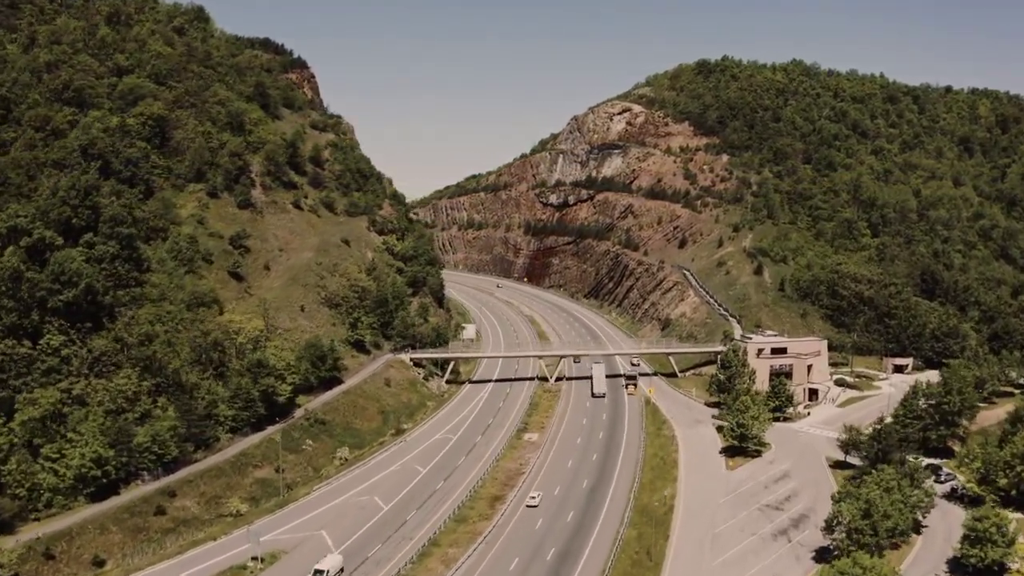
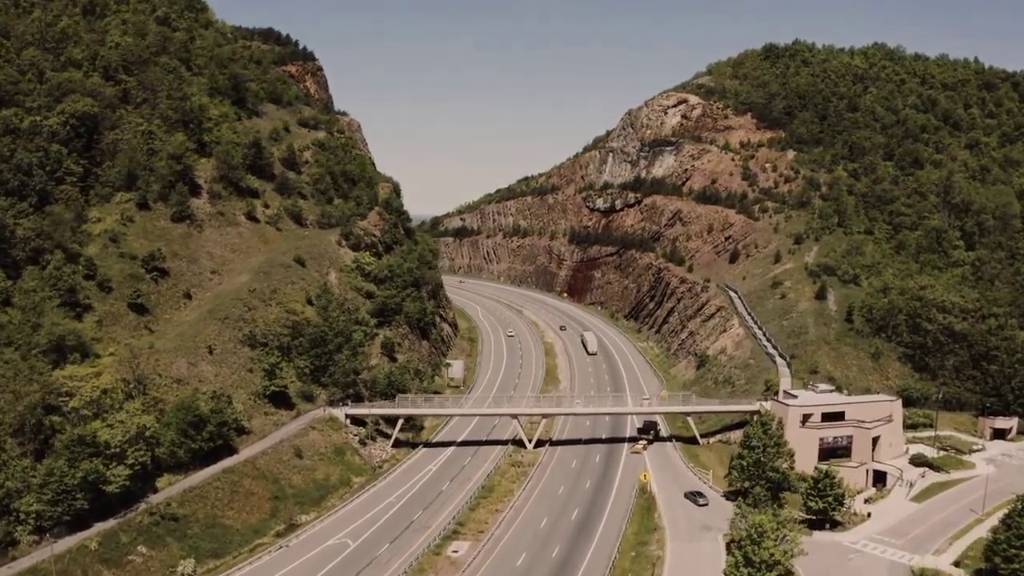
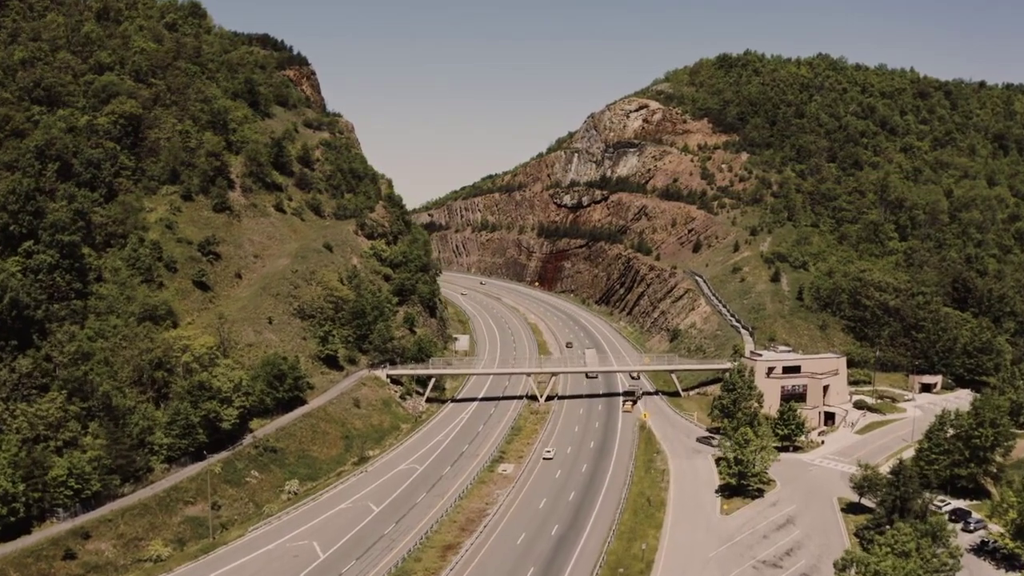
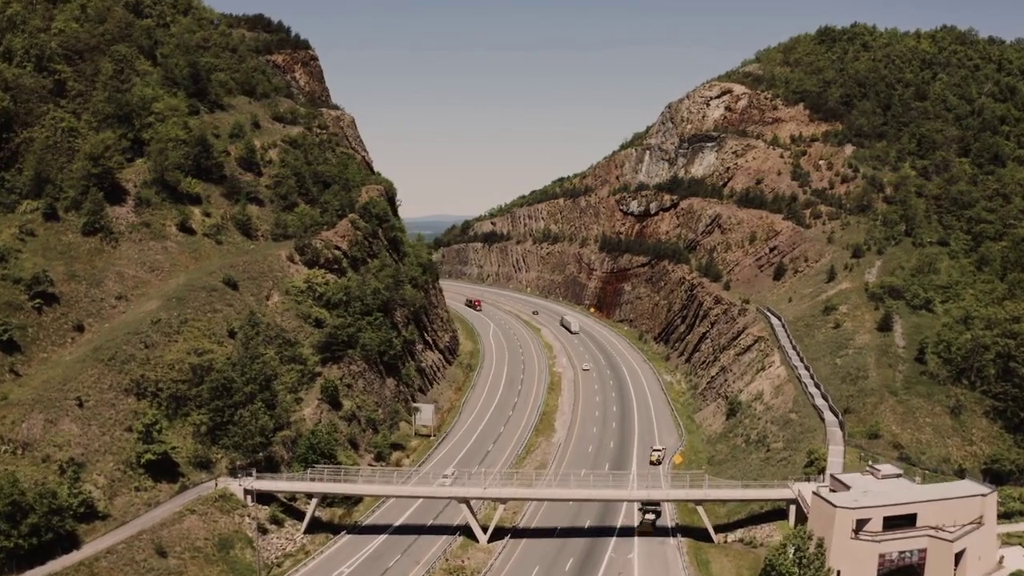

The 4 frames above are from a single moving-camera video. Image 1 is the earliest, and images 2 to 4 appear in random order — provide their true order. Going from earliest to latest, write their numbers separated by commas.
3, 2, 4
